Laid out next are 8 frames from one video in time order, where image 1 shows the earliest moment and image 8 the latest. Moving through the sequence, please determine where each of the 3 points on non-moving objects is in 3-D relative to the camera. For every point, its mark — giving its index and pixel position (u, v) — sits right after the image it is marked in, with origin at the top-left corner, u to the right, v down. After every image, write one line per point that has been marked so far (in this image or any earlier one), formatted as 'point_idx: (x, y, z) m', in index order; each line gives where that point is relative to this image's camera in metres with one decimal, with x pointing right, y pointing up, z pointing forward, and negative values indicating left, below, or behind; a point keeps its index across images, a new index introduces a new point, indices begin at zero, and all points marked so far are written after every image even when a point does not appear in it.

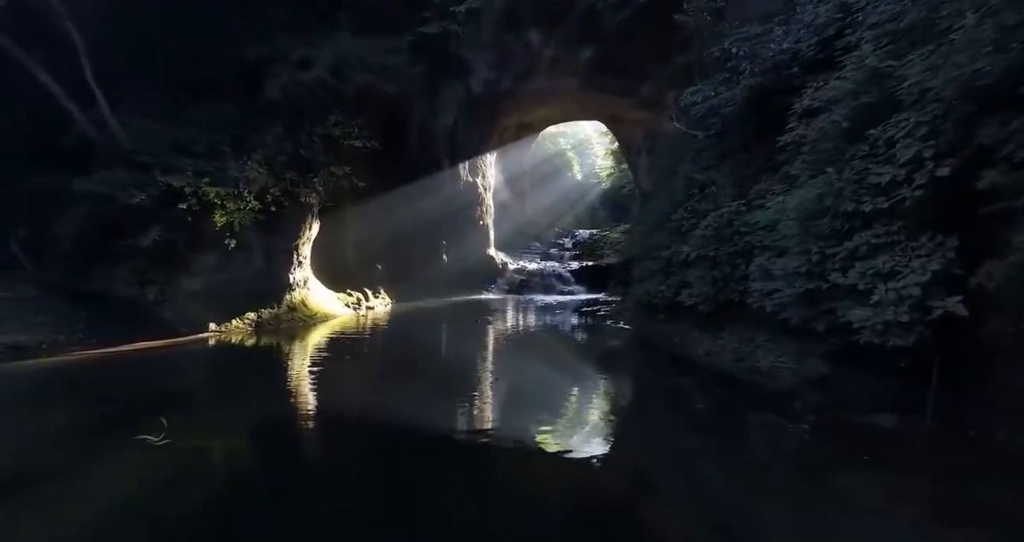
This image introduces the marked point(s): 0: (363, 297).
0: (-4.7, -0.8, +16.6) m
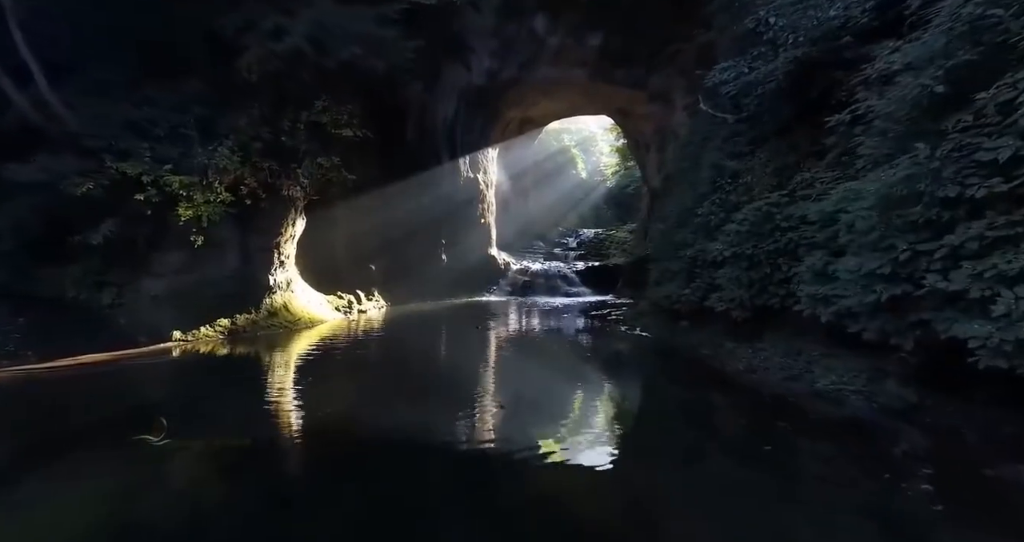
0: (-4.6, -0.9, +15.4) m
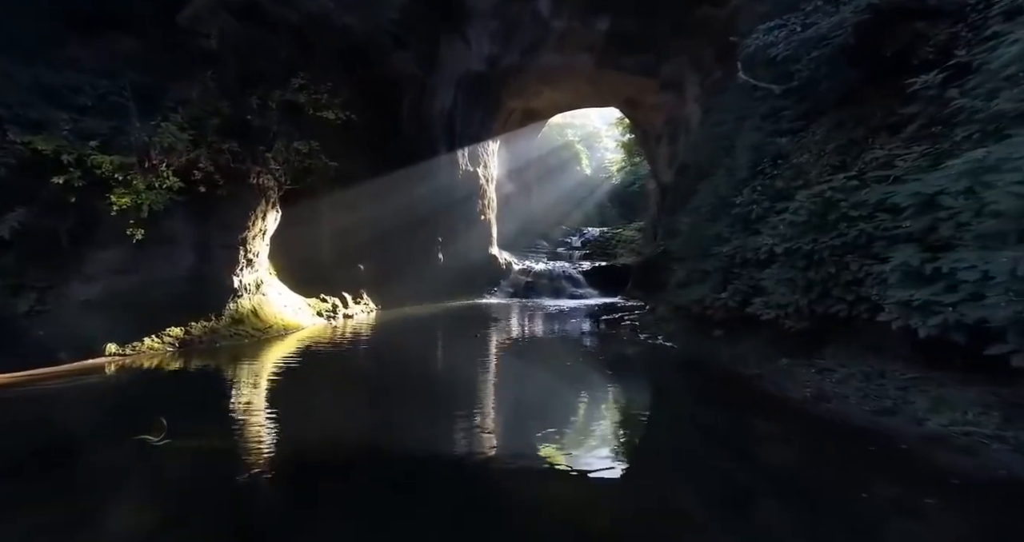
0: (-4.5, -0.9, +14.0) m
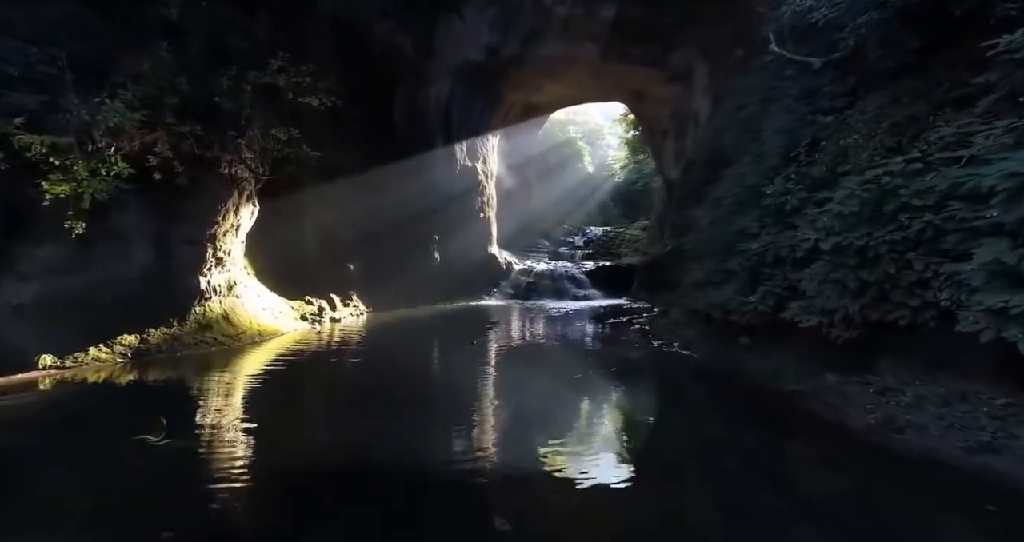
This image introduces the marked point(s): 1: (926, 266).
0: (-4.5, -0.9, +13.0) m
1: (+3.7, +0.1, +4.8) m
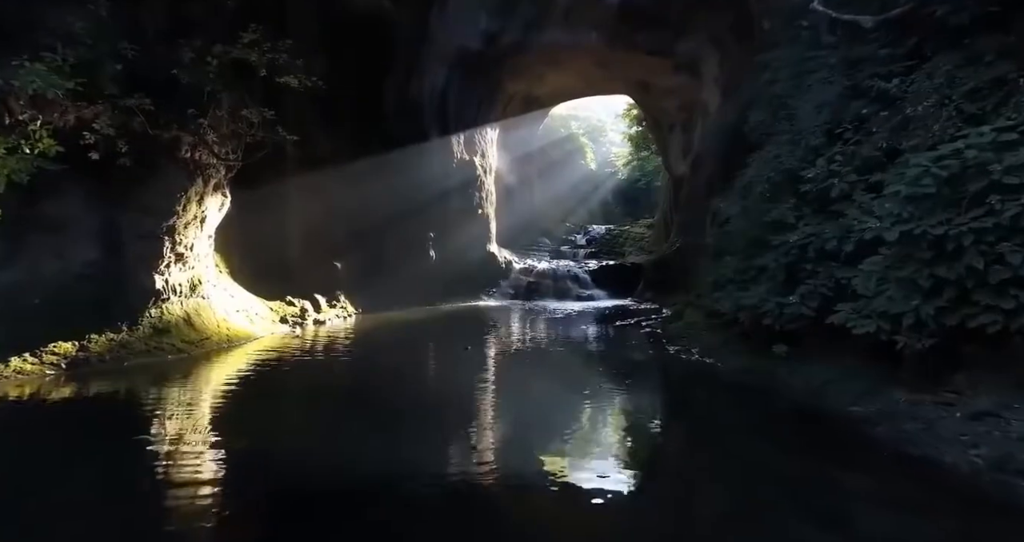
0: (-4.5, -0.8, +12.1) m
1: (+3.7, +0.1, +3.8) m
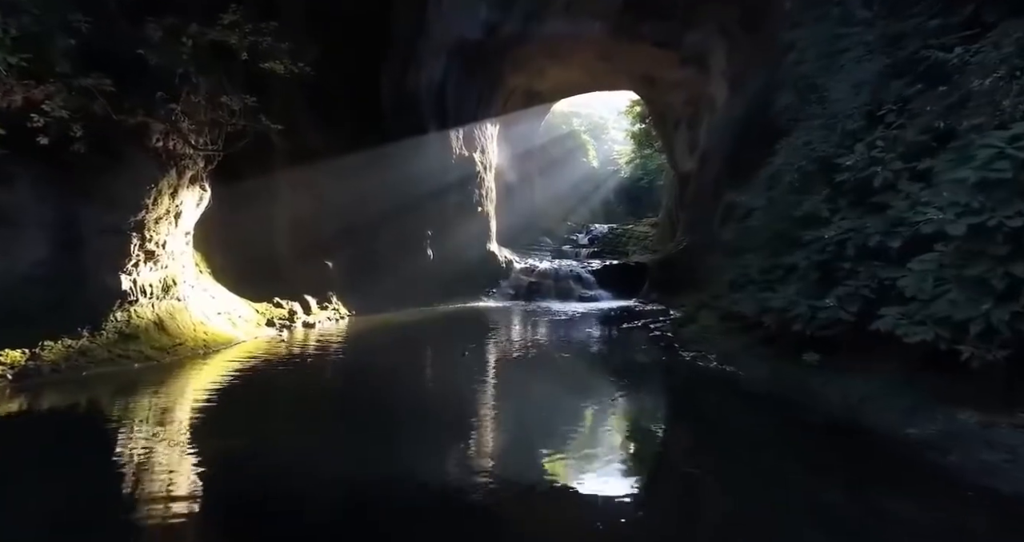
0: (-4.5, -0.8, +11.4) m
1: (+3.7, +0.1, +3.1) m
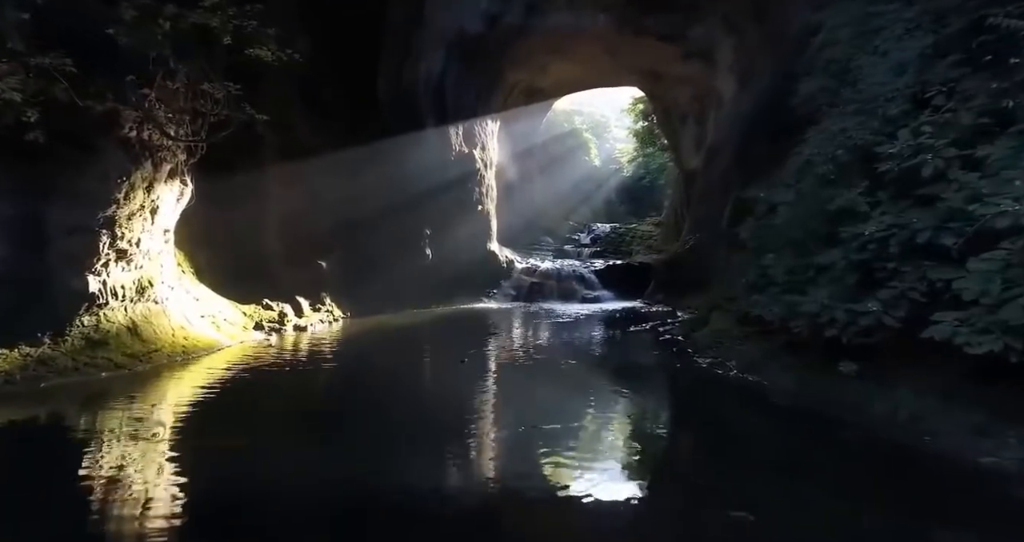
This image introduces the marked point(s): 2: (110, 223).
0: (-4.5, -0.8, +10.9) m
1: (+3.7, +0.1, +2.6) m
2: (-4.7, +0.5, +6.2) m
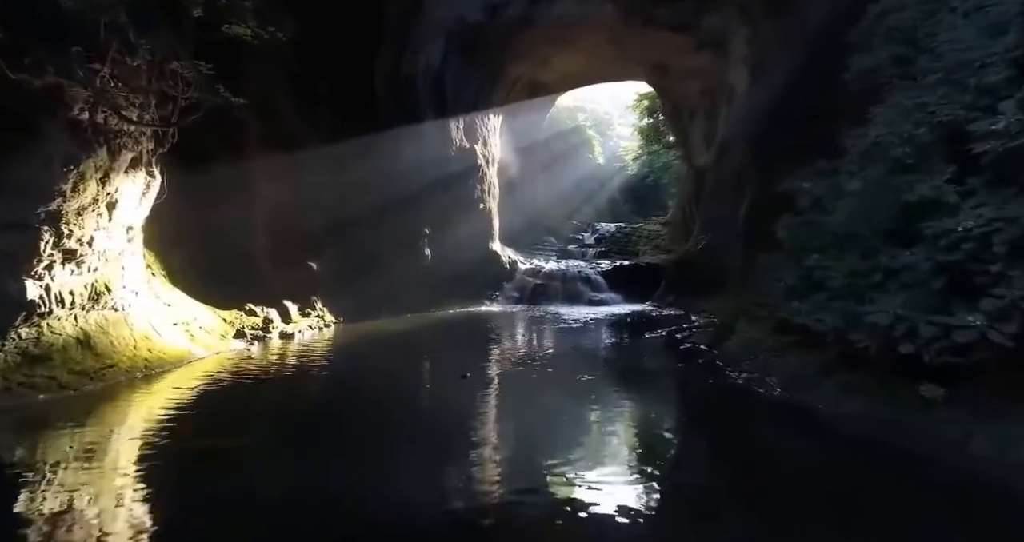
0: (-4.4, -0.9, +10.0) m
1: (+3.8, +0.1, +1.7) m
2: (-4.6, +0.5, +5.3) m
